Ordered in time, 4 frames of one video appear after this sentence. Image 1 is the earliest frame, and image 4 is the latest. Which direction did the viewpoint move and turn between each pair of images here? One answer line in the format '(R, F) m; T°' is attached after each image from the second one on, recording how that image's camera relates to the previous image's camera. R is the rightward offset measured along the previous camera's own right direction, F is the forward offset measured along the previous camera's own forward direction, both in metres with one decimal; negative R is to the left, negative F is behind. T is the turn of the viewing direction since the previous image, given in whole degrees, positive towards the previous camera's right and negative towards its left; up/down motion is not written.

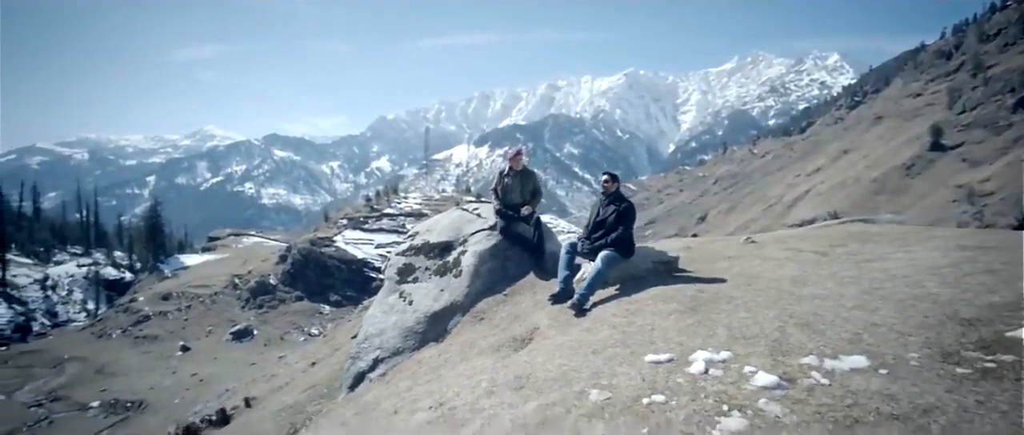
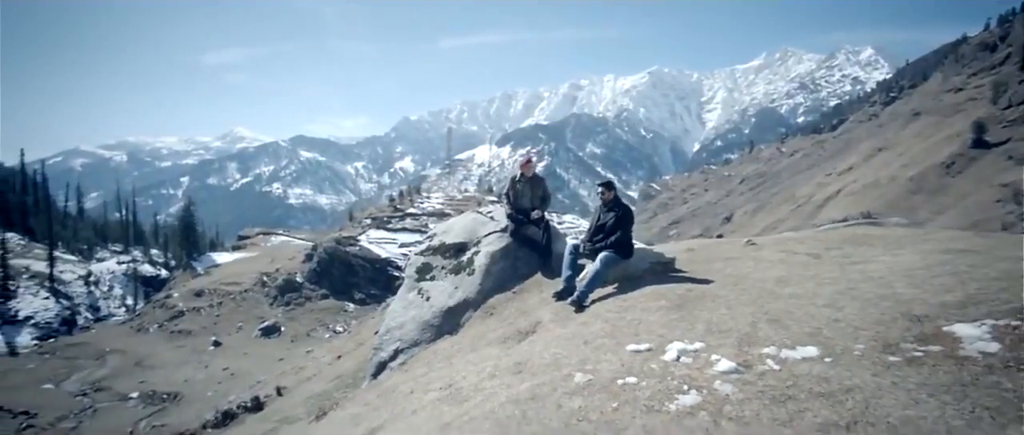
(+0.4, -1.6) m; -2°
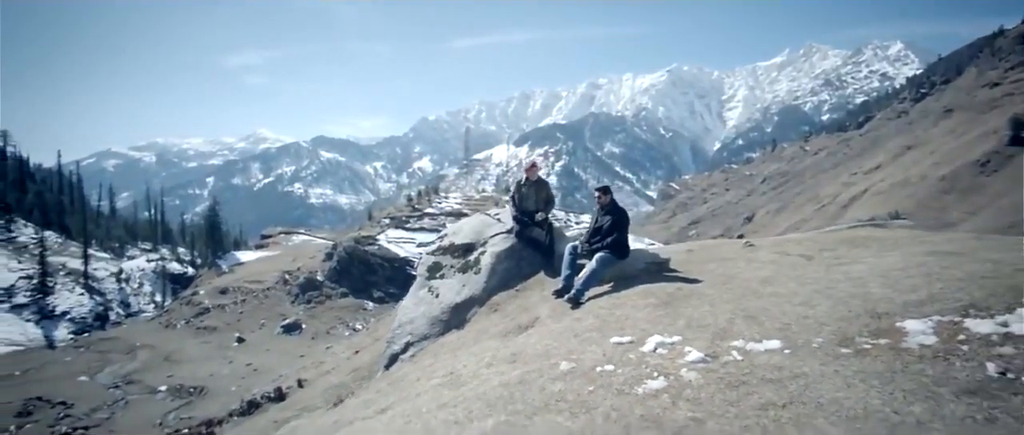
(+0.5, -1.3) m; -2°
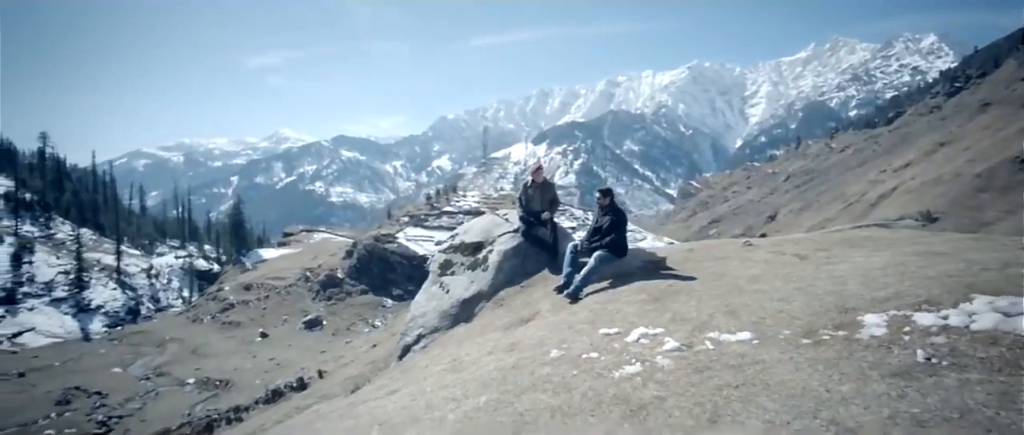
(+0.5, -1.4) m; -2°
